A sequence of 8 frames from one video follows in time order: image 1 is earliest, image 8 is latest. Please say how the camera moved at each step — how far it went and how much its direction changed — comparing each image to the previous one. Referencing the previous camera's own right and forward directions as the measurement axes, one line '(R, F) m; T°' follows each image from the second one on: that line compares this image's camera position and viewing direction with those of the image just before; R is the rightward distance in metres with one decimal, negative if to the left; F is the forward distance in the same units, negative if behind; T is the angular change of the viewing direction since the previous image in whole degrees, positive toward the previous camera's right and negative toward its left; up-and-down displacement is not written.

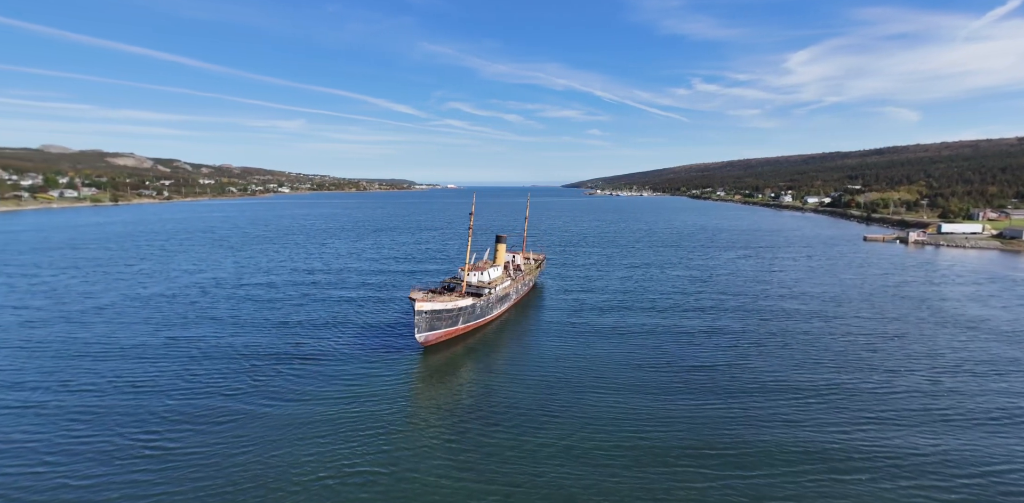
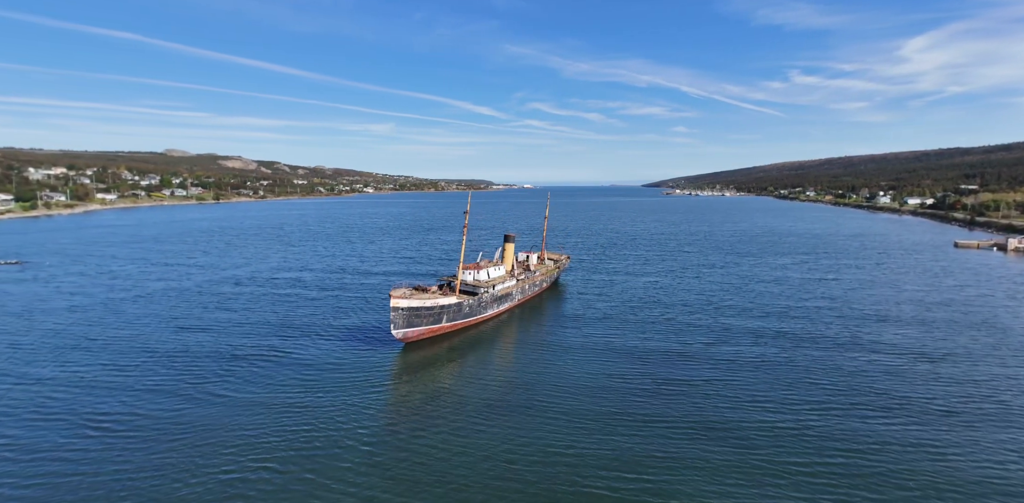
(+7.1, +2.4) m; -9°
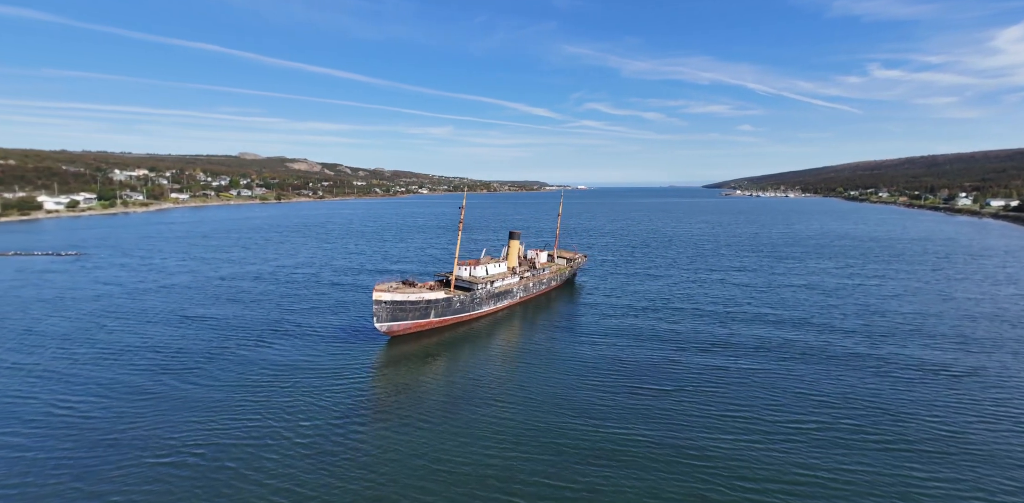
(+5.0, +1.9) m; -6°
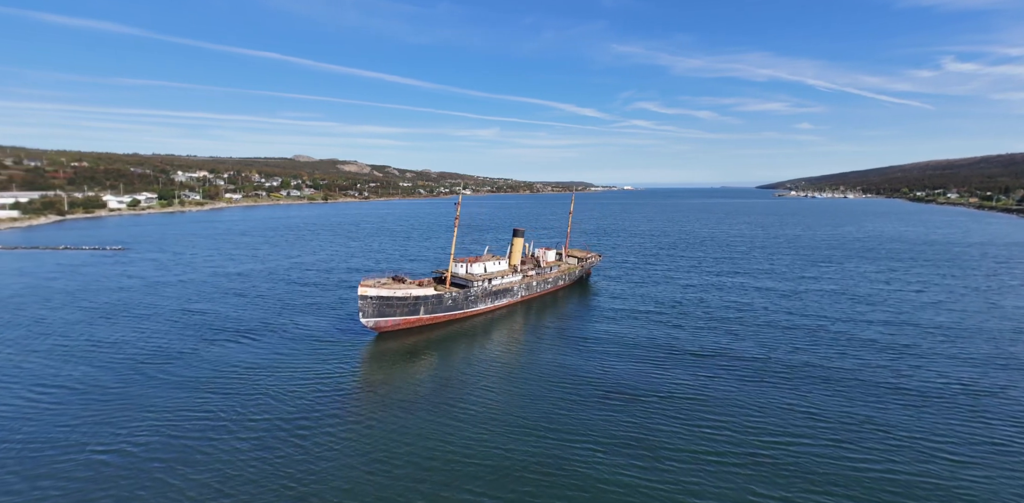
(+4.1, +1.9) m; -5°
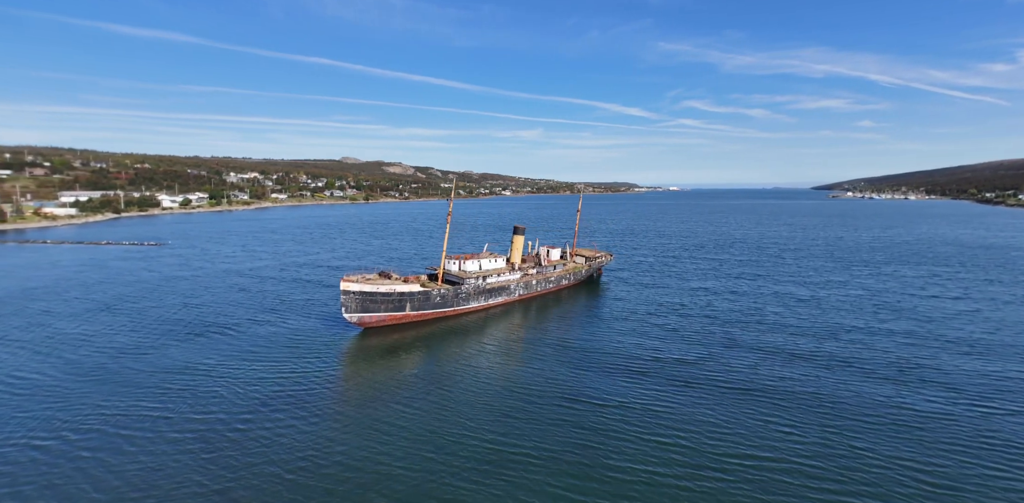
(+4.1, +1.8) m; -5°
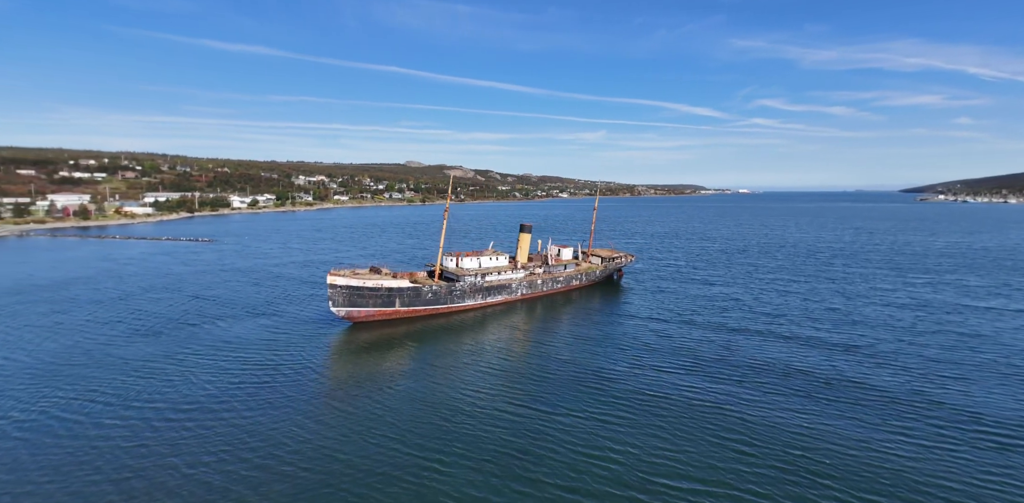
(+5.1, +2.3) m; -7°
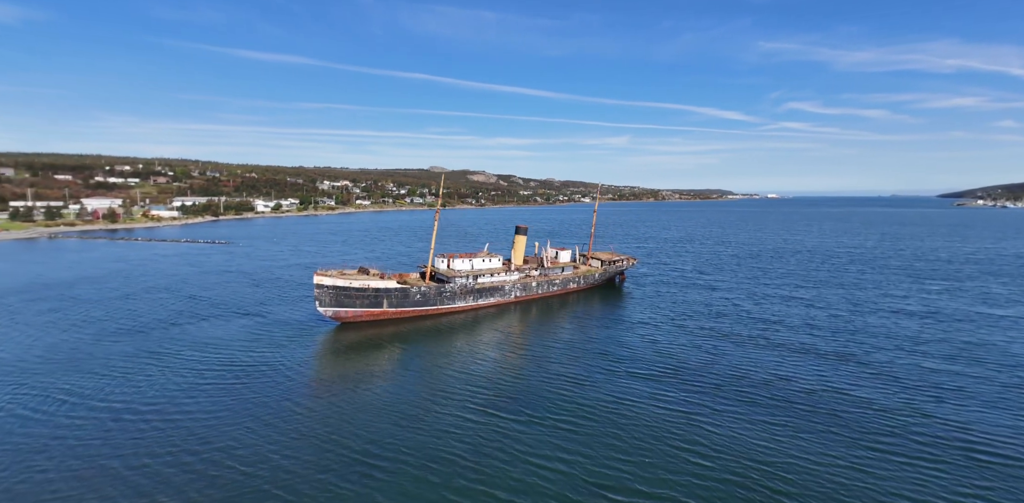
(+2.6, +0.8) m; -3°
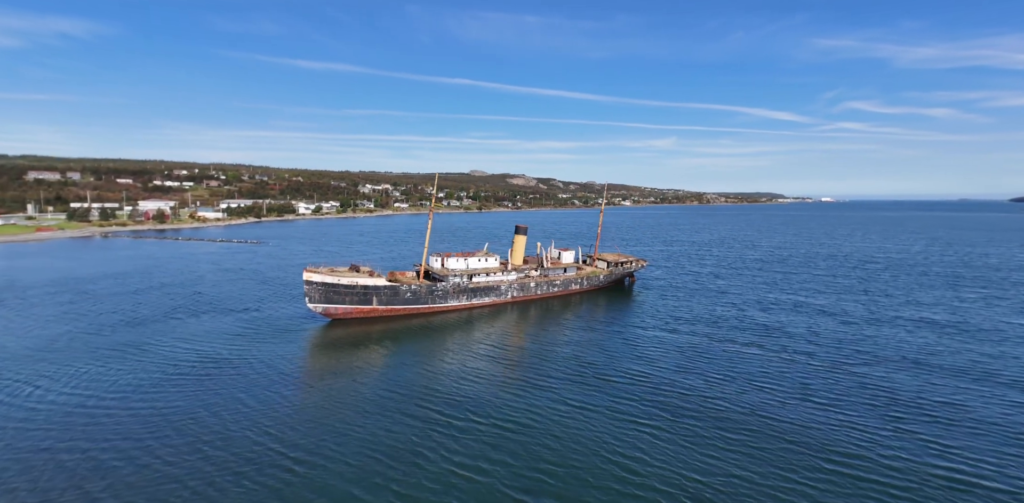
(+3.8, +1.3) m; -5°
